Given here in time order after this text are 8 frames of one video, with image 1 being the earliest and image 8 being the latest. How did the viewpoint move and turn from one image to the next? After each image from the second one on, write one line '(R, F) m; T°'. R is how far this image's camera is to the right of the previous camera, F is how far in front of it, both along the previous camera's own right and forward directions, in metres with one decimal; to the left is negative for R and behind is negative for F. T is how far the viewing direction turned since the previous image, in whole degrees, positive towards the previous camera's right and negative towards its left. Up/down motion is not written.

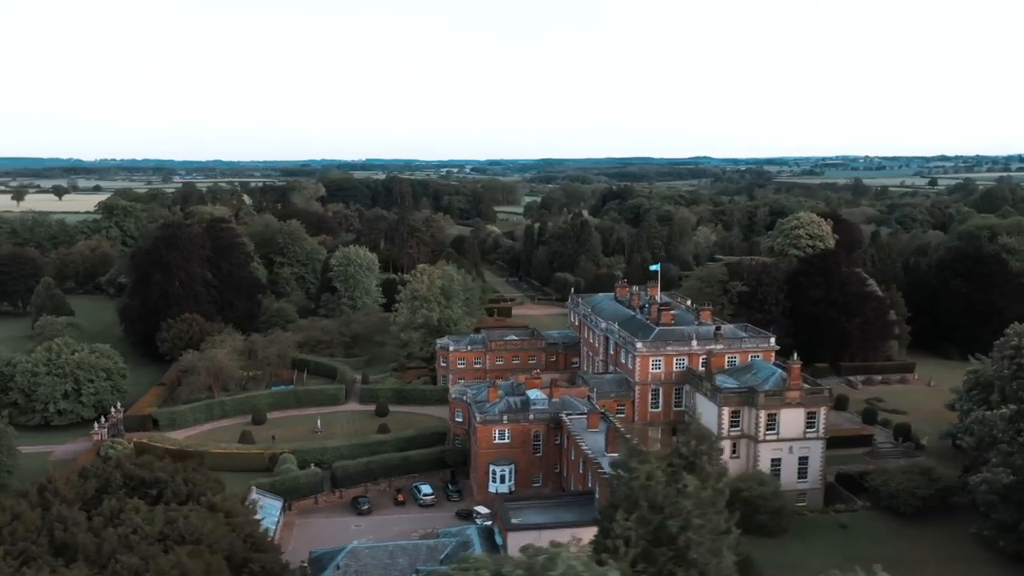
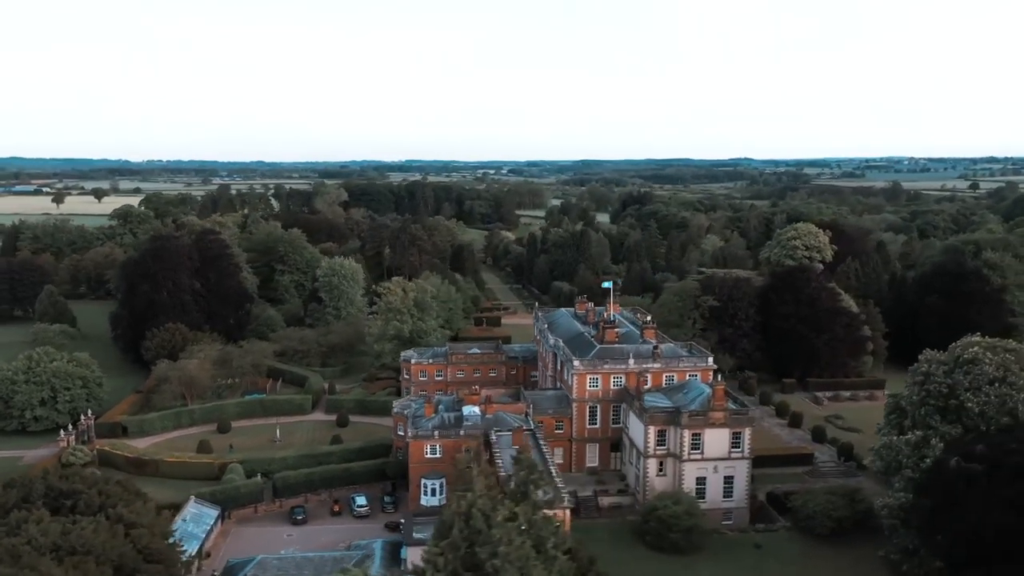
(+4.9, -1.1) m; -3°
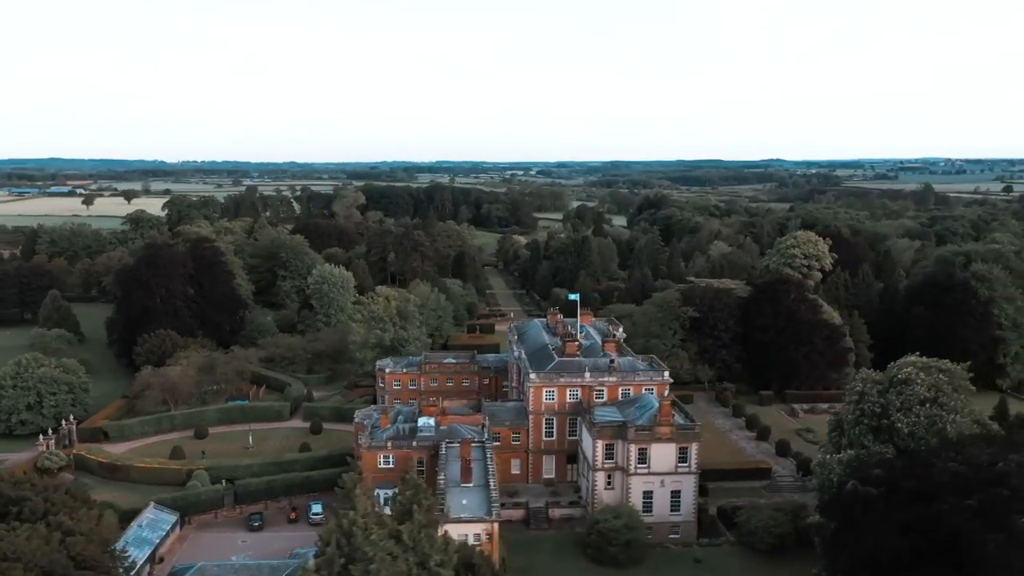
(+3.7, -0.7) m; -2°
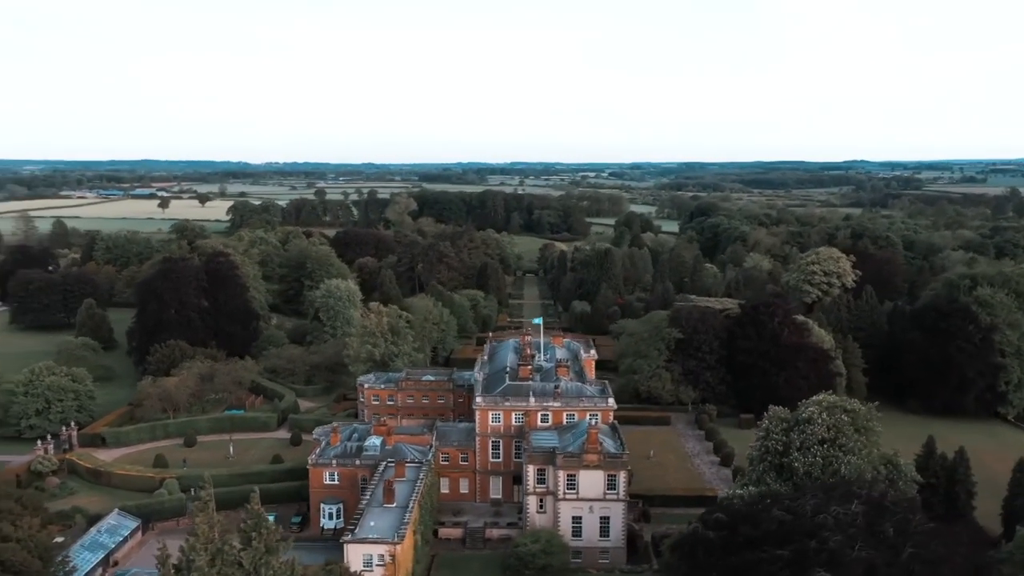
(+6.6, -1.2) m; -5°
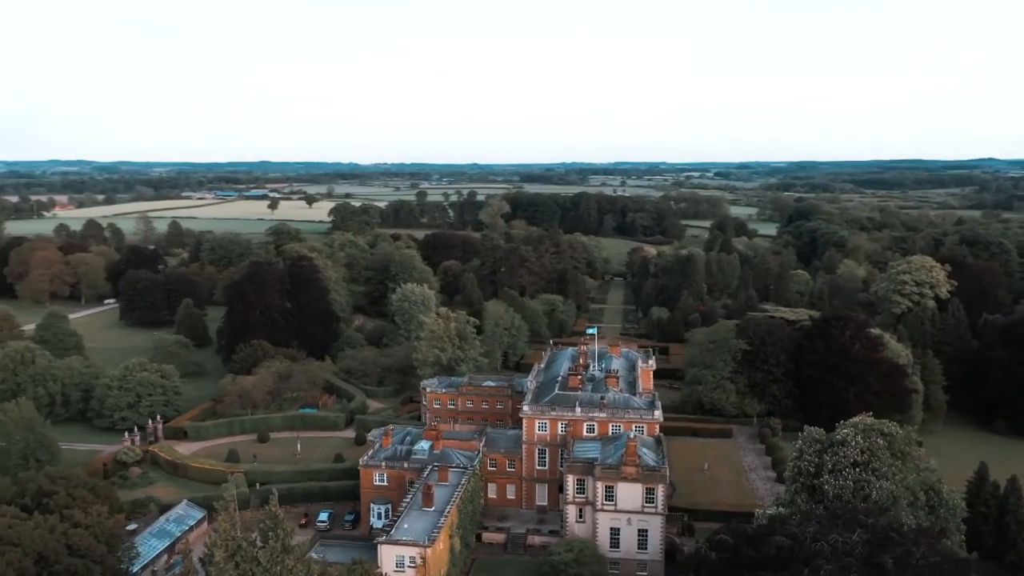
(+2.9, -0.6) m; -7°
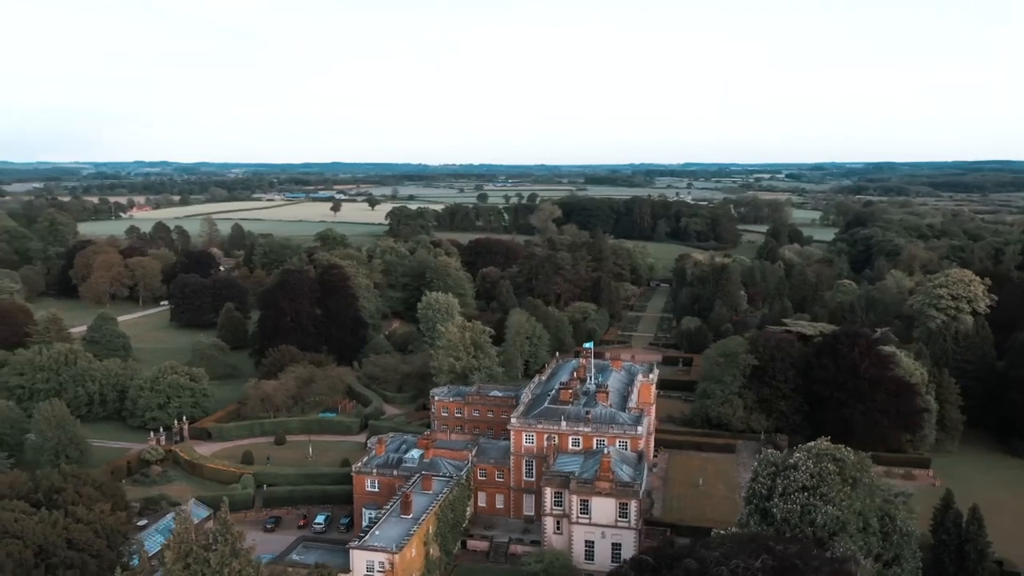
(+4.3, -1.3) m; -5°
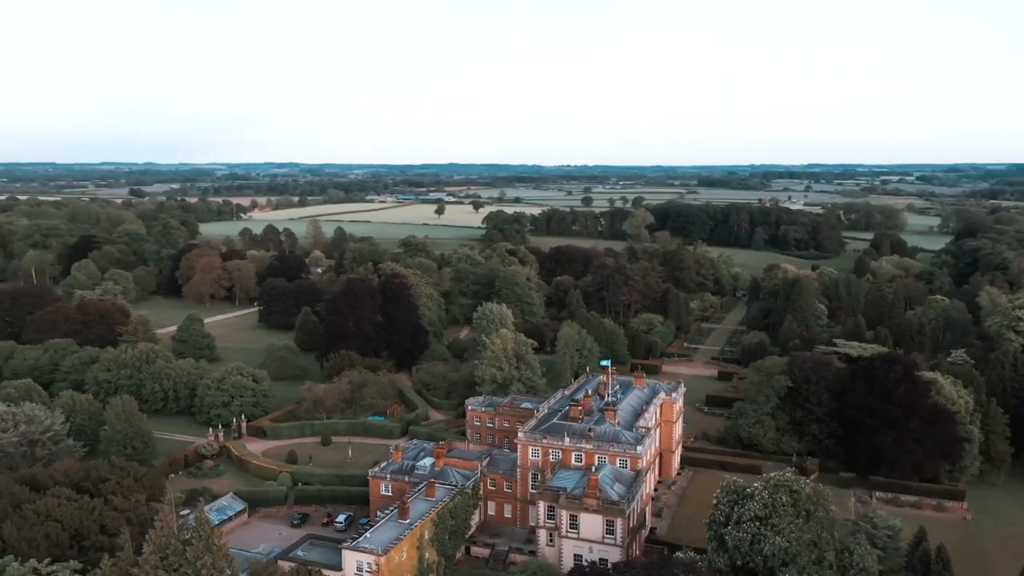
(+5.9, -1.6) m; -8°
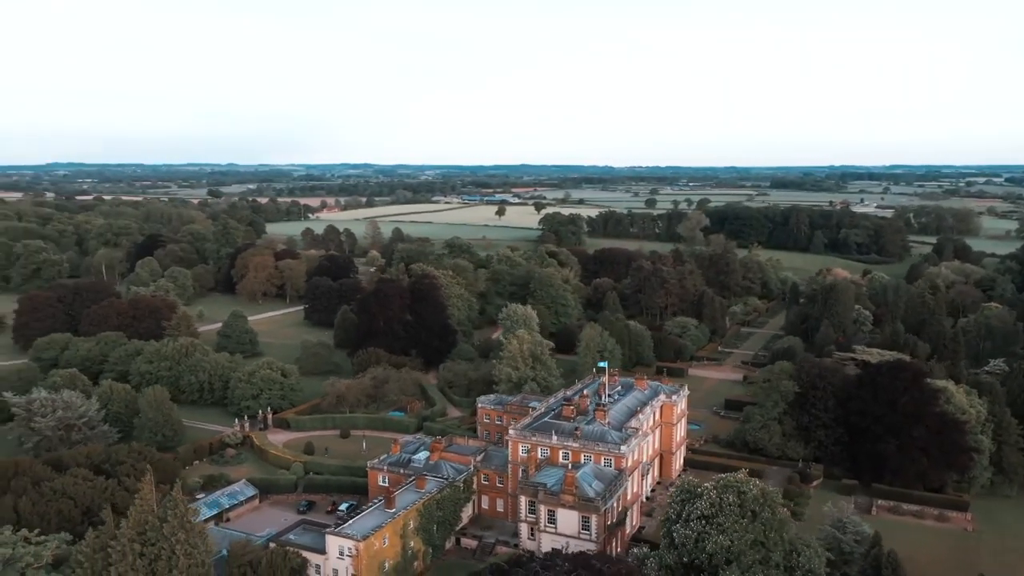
(+4.6, -1.4) m; -5°
